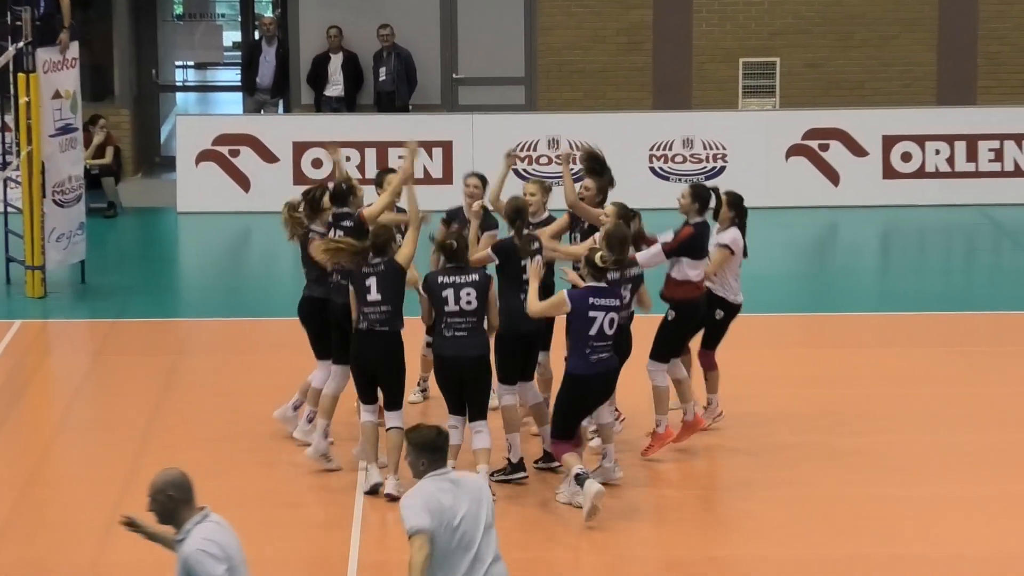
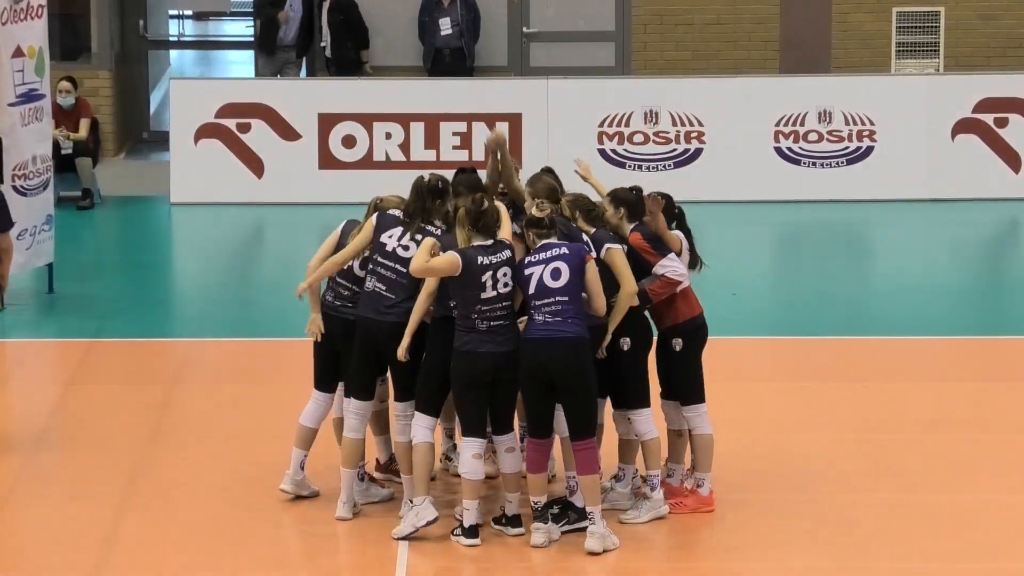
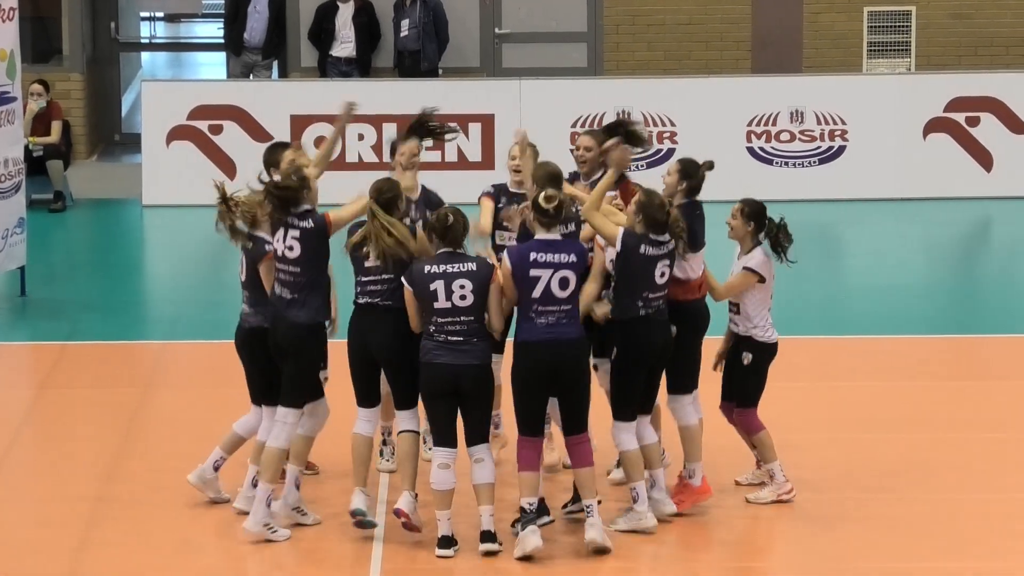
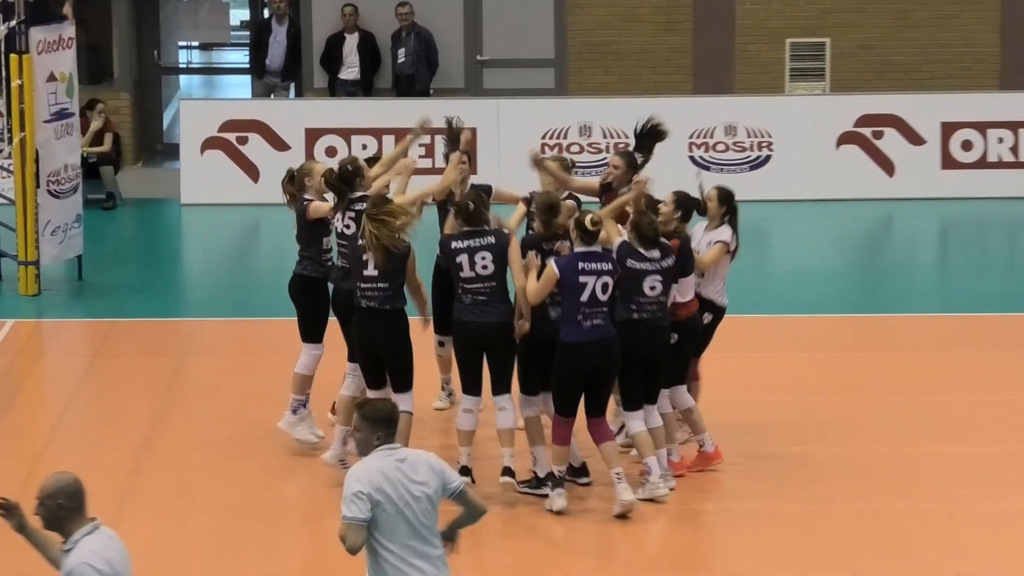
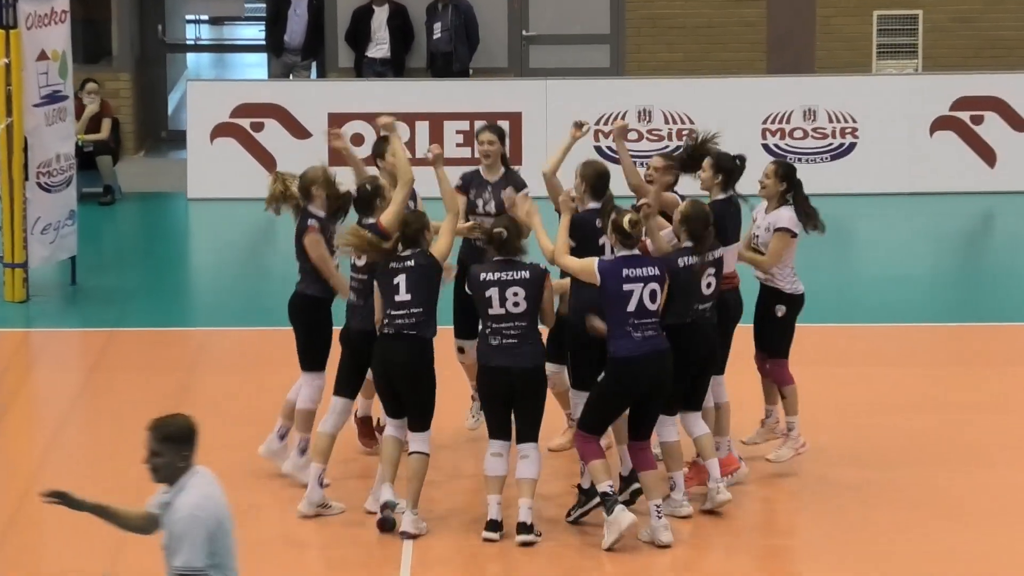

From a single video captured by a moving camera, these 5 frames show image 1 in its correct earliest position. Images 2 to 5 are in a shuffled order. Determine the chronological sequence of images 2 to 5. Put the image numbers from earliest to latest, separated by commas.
4, 5, 3, 2
